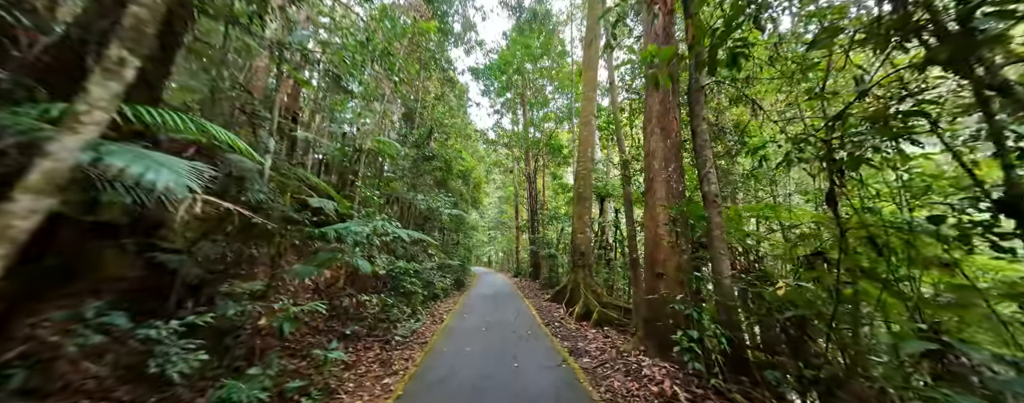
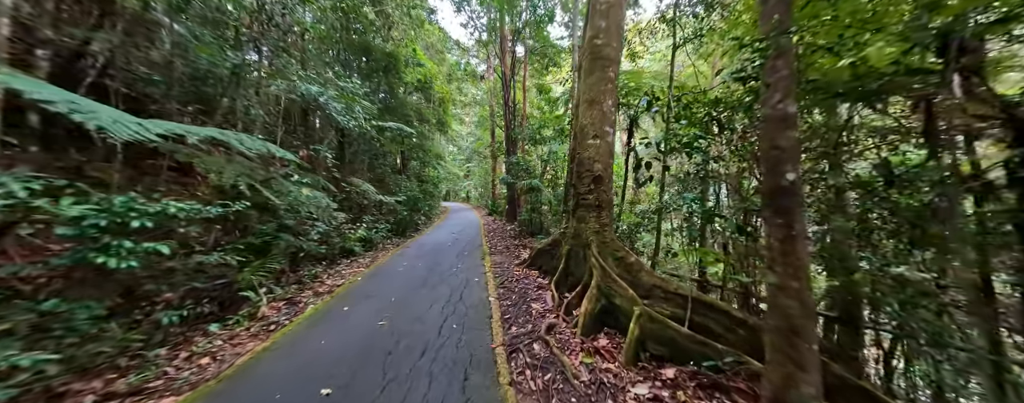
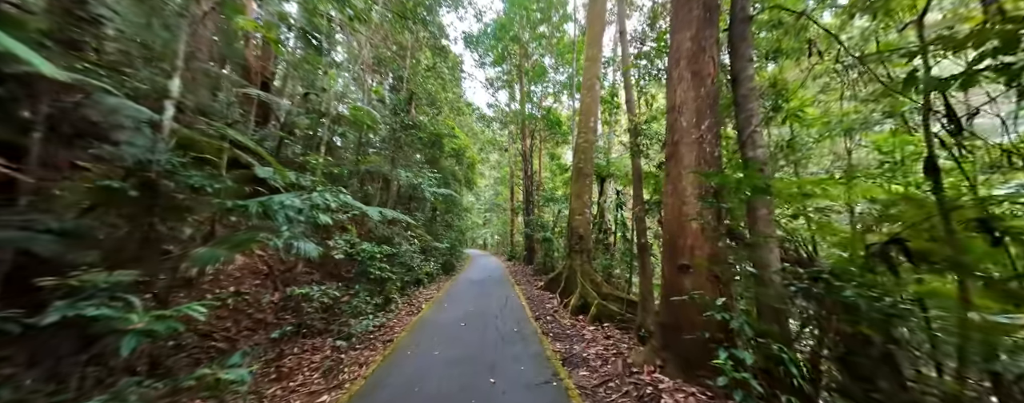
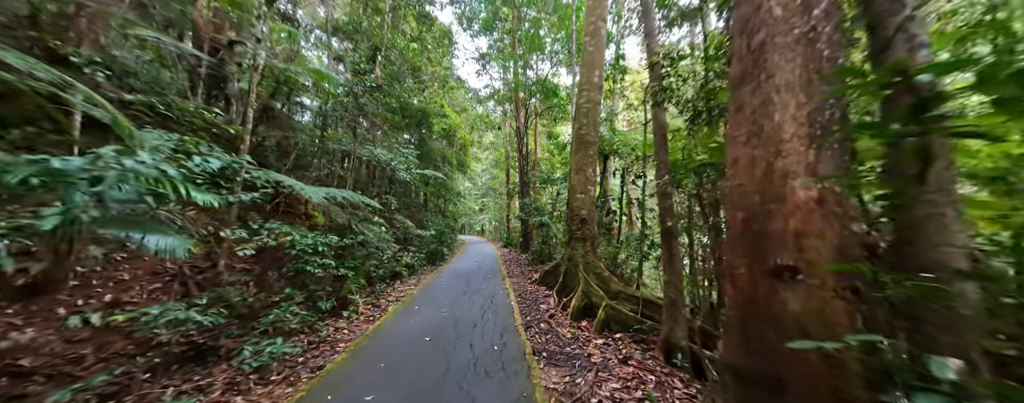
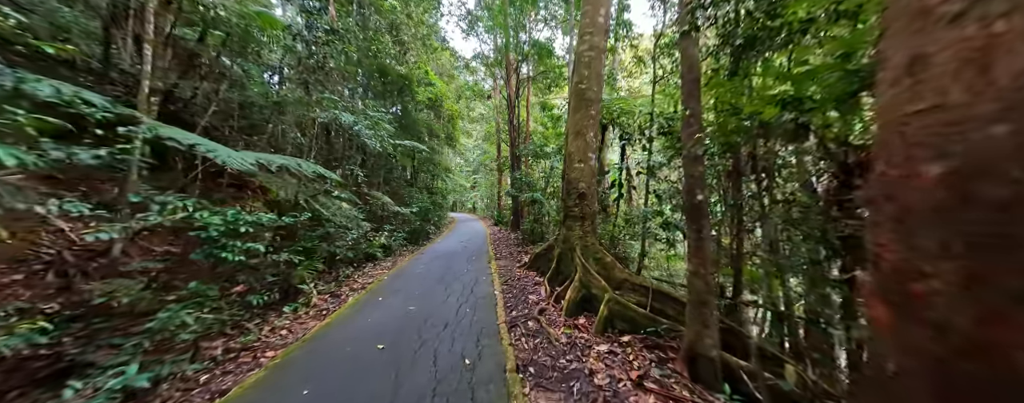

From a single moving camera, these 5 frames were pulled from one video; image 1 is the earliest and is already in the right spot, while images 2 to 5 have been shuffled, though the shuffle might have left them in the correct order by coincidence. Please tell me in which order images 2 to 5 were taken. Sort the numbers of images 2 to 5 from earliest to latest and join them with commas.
3, 4, 5, 2
